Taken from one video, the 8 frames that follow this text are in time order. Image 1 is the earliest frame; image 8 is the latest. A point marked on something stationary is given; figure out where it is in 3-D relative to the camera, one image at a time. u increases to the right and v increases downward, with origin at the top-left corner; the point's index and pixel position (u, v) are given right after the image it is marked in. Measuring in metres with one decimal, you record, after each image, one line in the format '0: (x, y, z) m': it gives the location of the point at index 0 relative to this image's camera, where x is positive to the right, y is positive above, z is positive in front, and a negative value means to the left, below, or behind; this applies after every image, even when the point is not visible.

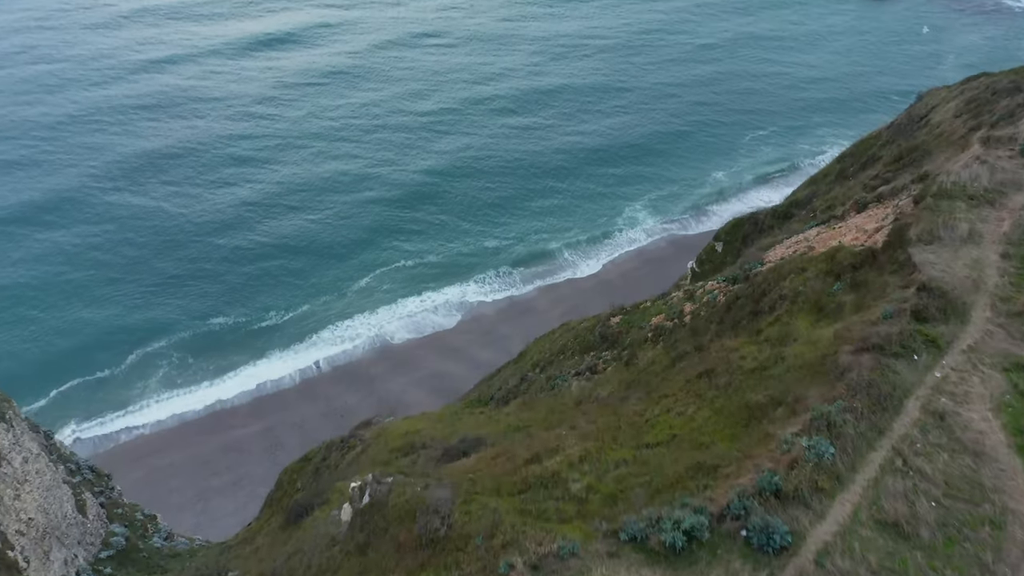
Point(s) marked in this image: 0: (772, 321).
0: (+5.5, -0.7, +17.8) m
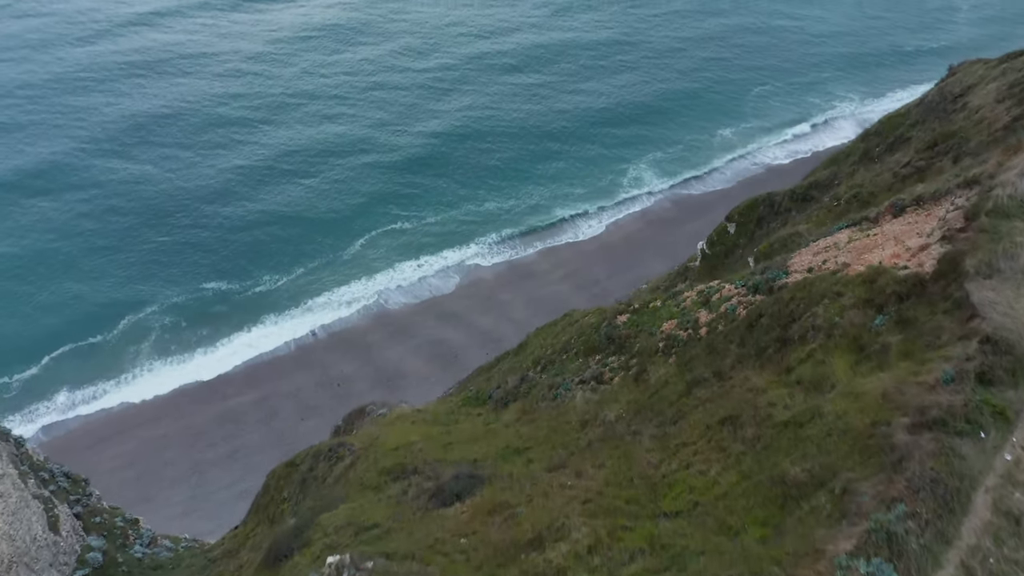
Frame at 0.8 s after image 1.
0: (+5.5, -1.3, +15.8) m
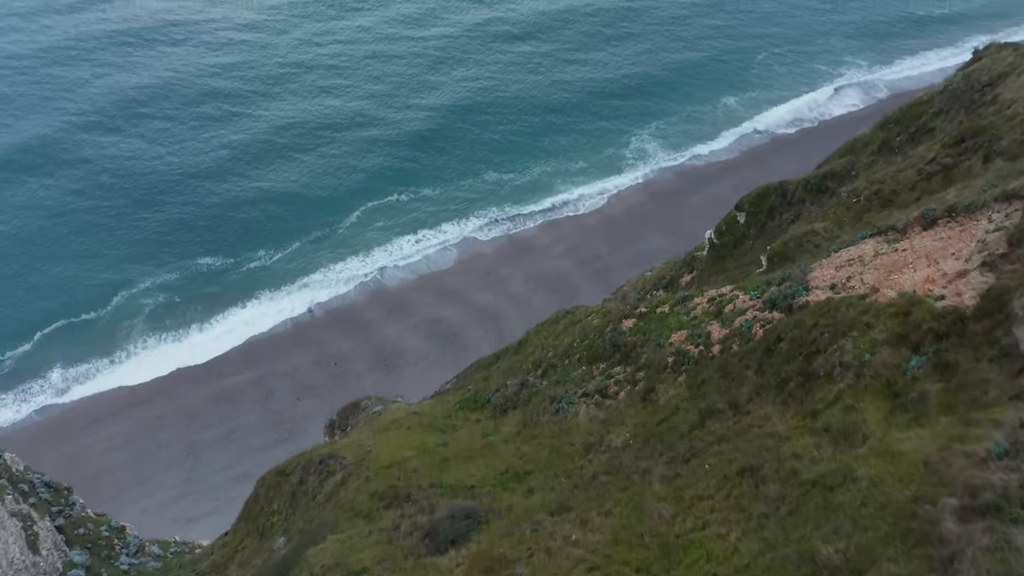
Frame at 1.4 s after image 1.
0: (+5.5, -1.9, +14.5) m
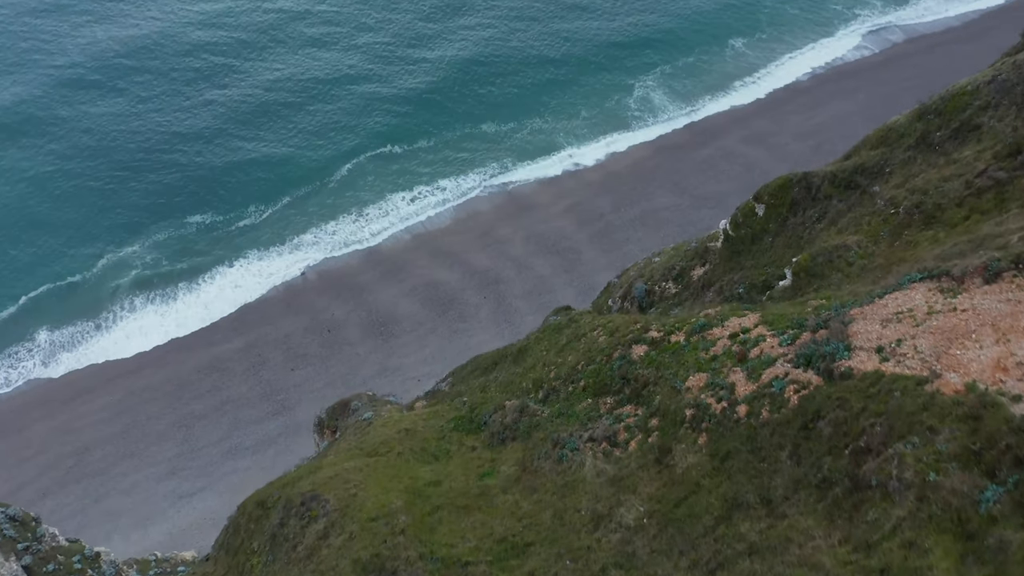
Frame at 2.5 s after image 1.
0: (+5.5, -3.5, +12.3) m
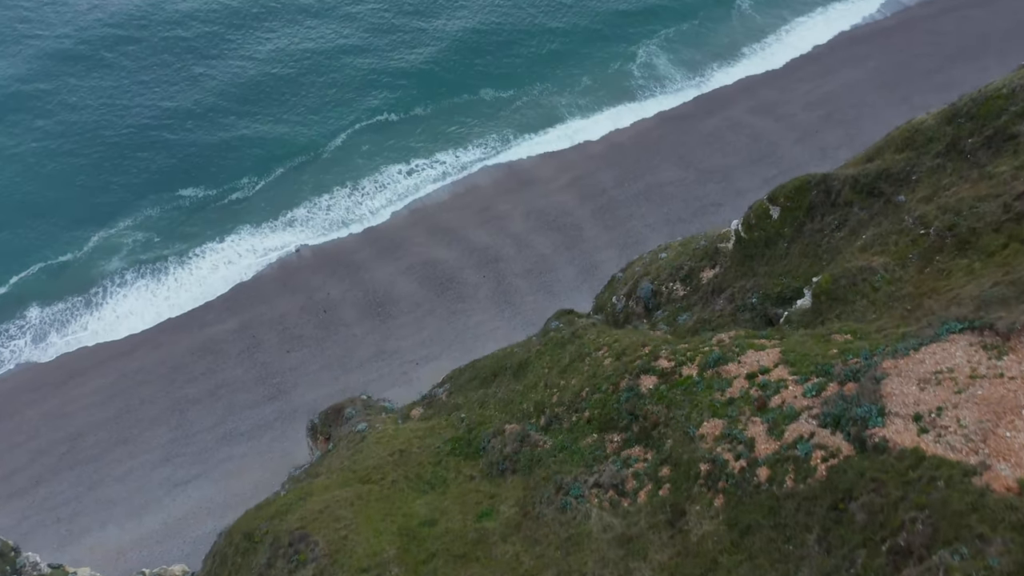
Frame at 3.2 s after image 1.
0: (+5.5, -4.8, +10.9) m
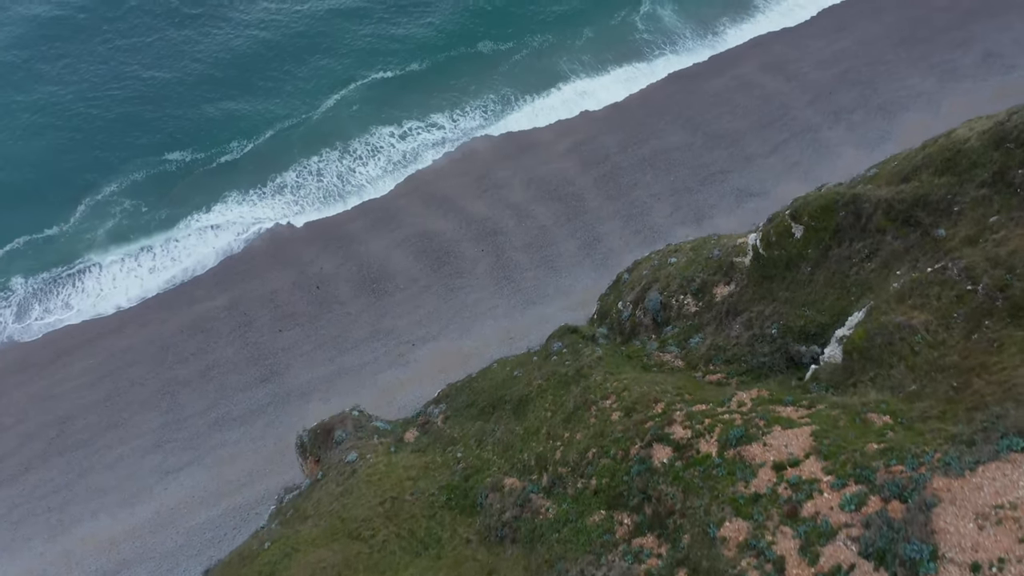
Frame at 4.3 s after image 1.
0: (+5.5, -7.1, +9.2) m
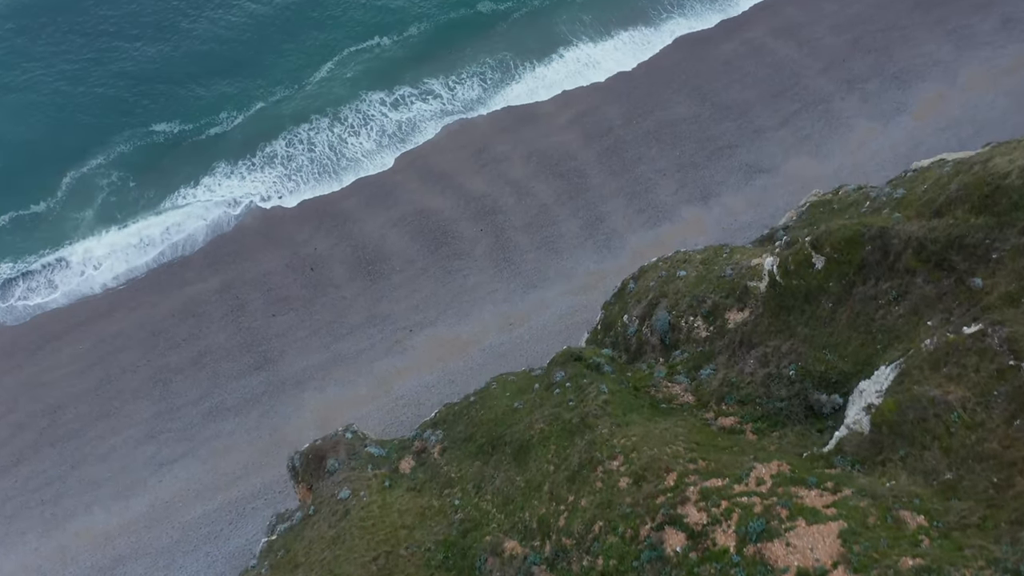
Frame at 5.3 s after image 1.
0: (+5.5, -9.4, +8.0) m
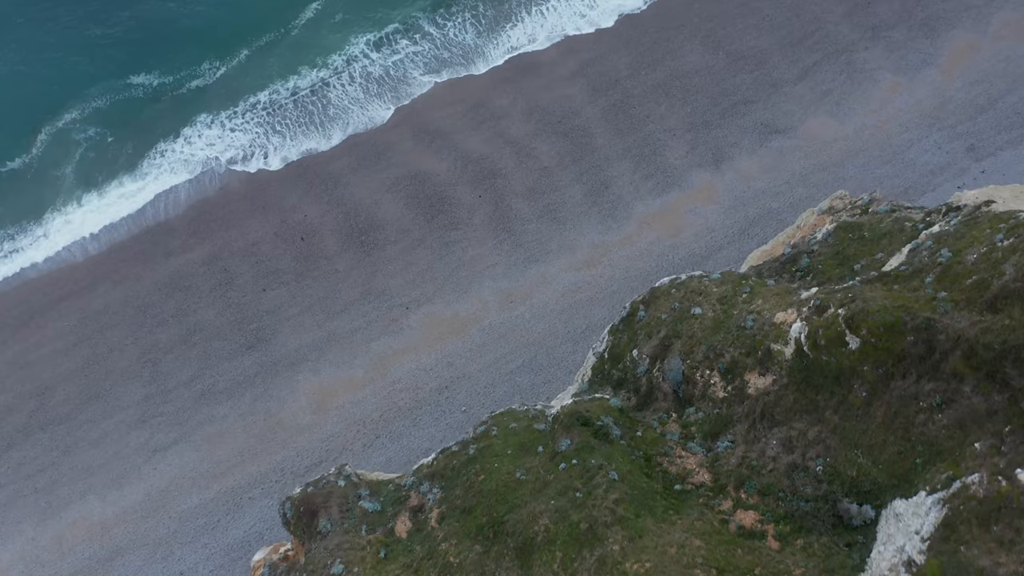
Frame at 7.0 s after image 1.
0: (+5.6, -13.9, +7.2) m
